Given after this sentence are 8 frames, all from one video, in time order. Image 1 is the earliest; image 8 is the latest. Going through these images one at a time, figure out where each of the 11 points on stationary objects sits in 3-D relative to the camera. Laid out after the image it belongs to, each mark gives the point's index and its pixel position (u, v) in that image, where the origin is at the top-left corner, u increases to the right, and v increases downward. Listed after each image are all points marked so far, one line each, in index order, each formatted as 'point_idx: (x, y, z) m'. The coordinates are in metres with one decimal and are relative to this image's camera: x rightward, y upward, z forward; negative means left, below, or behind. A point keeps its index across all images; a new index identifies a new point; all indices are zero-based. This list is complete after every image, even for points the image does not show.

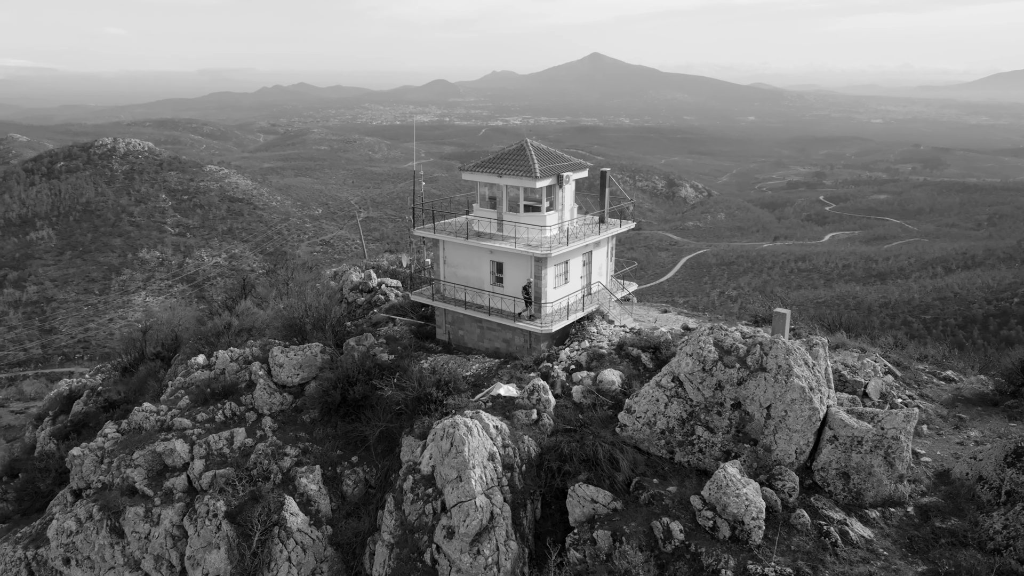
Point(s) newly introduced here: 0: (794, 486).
0: (+6.2, -4.4, +13.5) m
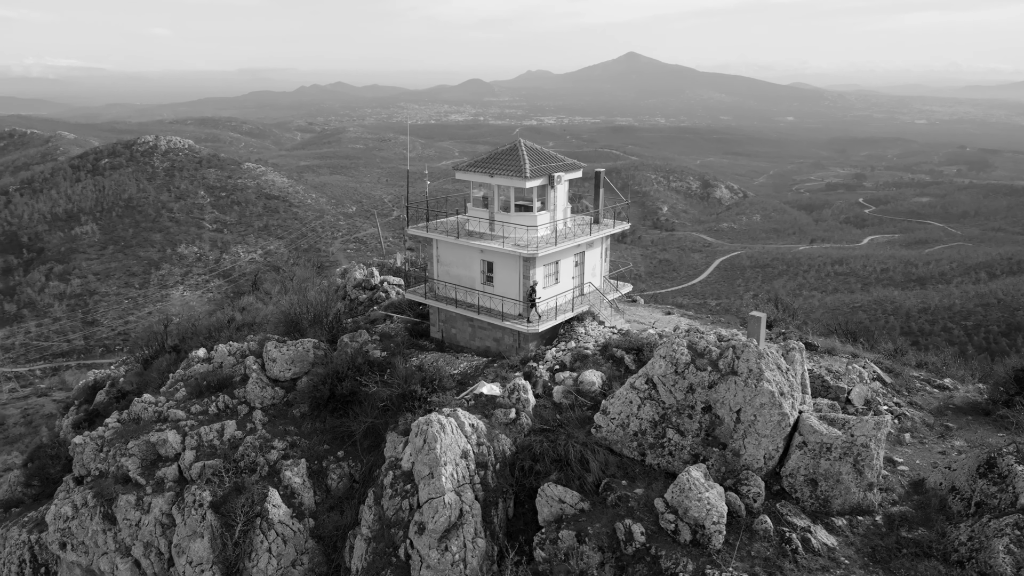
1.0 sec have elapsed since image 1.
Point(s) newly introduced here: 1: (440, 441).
0: (+5.4, -4.5, +13.3) m
1: (-1.9, -4.0, +15.9) m
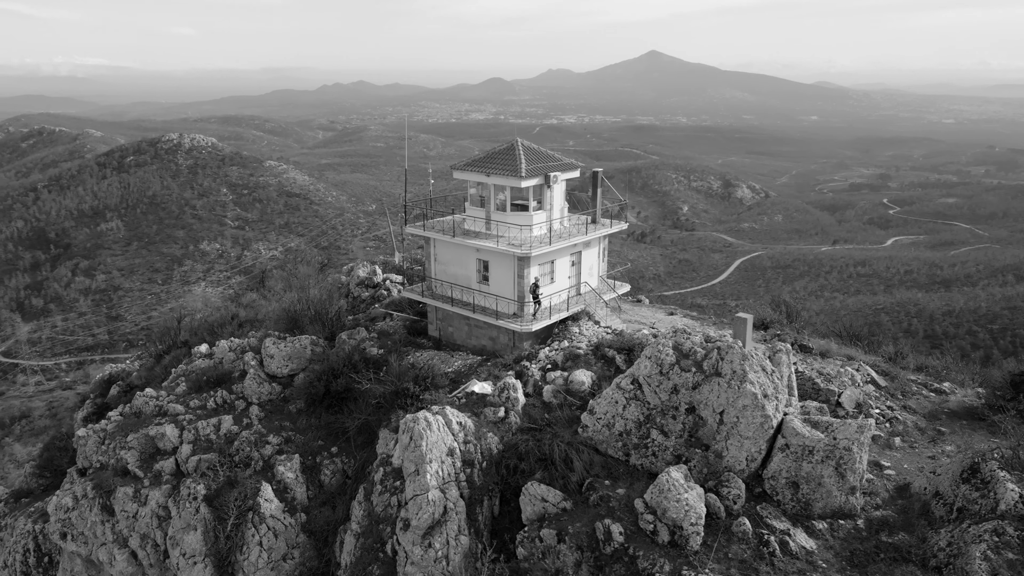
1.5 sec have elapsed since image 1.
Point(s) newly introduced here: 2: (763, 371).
0: (+4.9, -4.5, +13.3) m
1: (-2.3, -4.0, +16.0) m
2: (+6.0, -2.0, +14.6) m
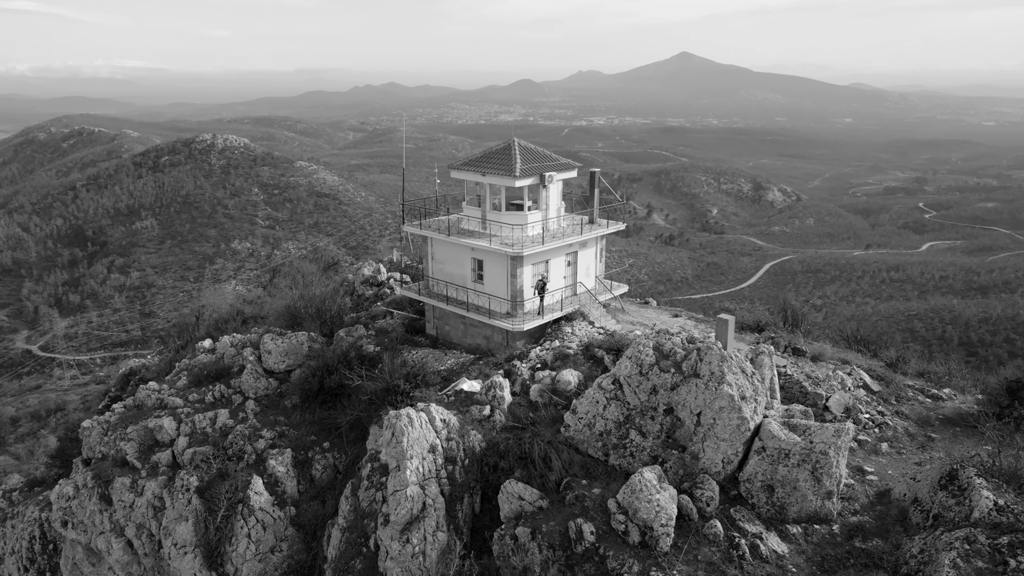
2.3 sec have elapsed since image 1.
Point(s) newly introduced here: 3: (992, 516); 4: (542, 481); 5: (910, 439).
0: (+4.3, -4.5, +13.2) m
1: (-2.8, -3.9, +16.2) m
2: (+5.5, -2.0, +14.5) m
3: (+8.7, -4.1, +11.0) m
4: (+0.8, -4.8, +15.1) m
5: (+10.6, -4.0, +16.2) m
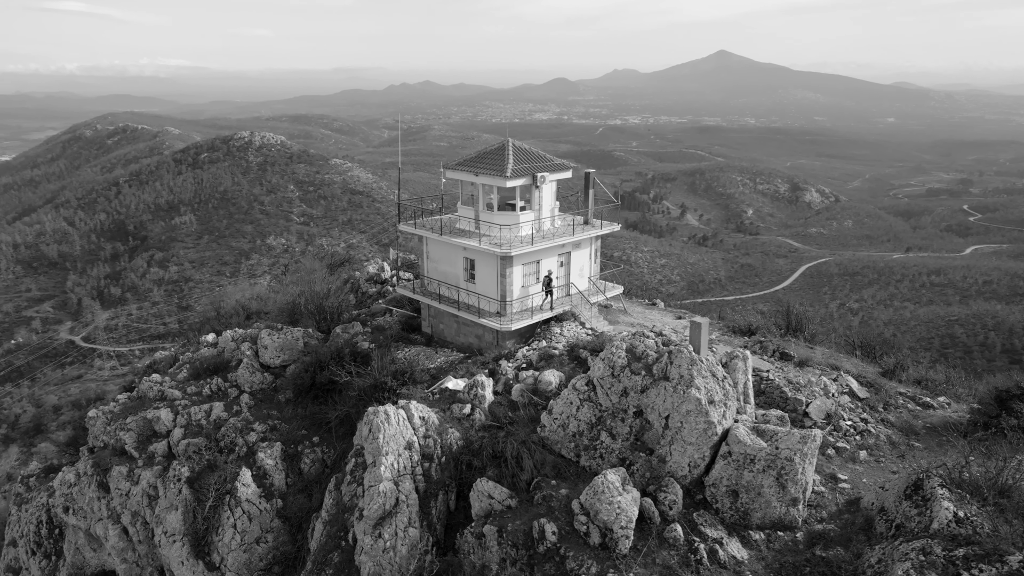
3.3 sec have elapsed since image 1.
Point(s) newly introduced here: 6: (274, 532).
0: (+3.5, -4.6, +13.1) m
1: (-3.5, -3.9, +16.4) m
2: (+4.7, -2.1, +14.4) m
3: (+7.8, -4.2, +10.8) m
4: (0.0, -4.8, +15.2) m
5: (+9.9, -4.2, +15.9) m
6: (-7.7, -7.8, +19.5) m
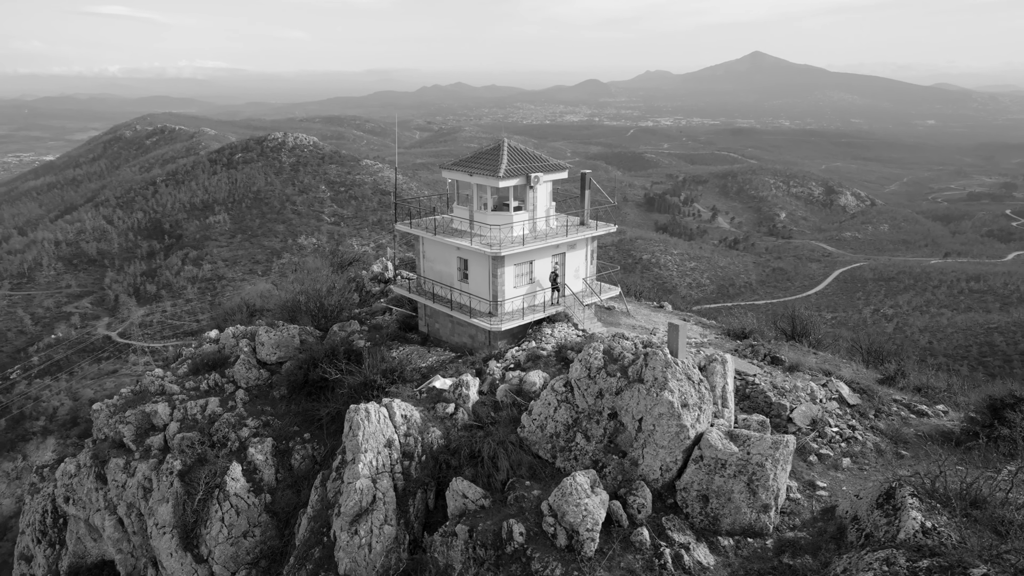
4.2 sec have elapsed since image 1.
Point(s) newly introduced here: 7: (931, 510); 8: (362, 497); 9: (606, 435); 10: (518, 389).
0: (+2.8, -4.6, +13.0) m
1: (-4.0, -3.8, +16.5) m
2: (+4.1, -2.1, +14.2) m
3: (+7.0, -4.3, +10.5) m
4: (-0.6, -4.8, +15.2) m
5: (+9.3, -4.3, +15.6) m
6: (-8.2, -7.8, +19.8) m
7: (+7.6, -4.0, +11.0) m
8: (-3.9, -5.4, +15.7) m
9: (+2.3, -3.5, +14.5) m
10: (+0.2, -3.1, +18.5) m
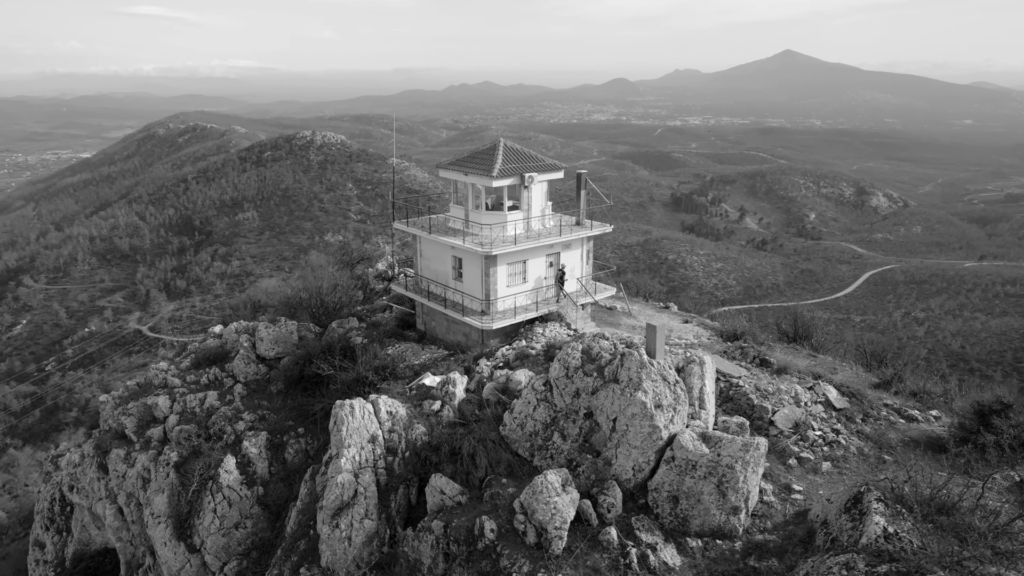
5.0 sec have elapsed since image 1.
0: (+2.2, -4.6, +13.1) m
1: (-4.5, -3.8, +16.8) m
2: (+3.5, -2.1, +14.2) m
3: (+6.3, -4.4, +10.4) m
4: (-1.2, -4.7, +15.3) m
5: (+8.8, -4.3, +15.4) m
6: (-8.6, -7.6, +20.2) m
7: (+6.9, -4.1, +10.9) m
8: (-4.4, -5.4, +16.0) m
9: (+1.7, -3.5, +14.6) m
10: (-0.3, -3.1, +18.7) m
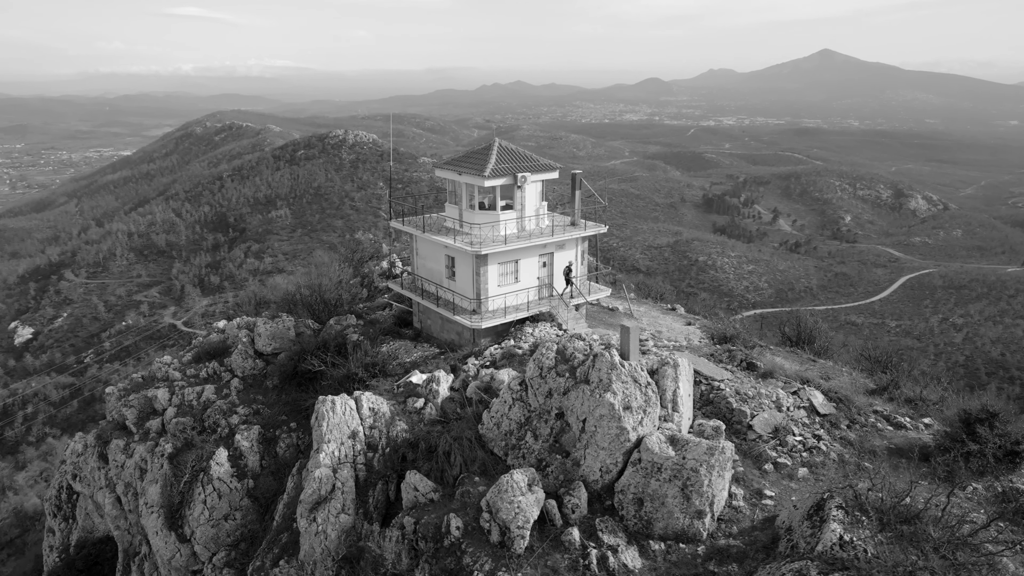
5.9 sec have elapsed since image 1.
0: (+1.4, -4.6, +13.1) m
1: (-5.2, -3.7, +17.0) m
2: (+2.9, -2.2, +14.2) m
3: (+5.4, -4.4, +10.3) m
4: (-1.8, -4.7, +15.4) m
5: (+8.1, -4.4, +15.2) m
6: (-9.1, -7.5, +20.6) m
7: (+6.1, -4.2, +10.8) m
8: (-5.1, -5.3, +16.2) m
9: (+1.0, -3.5, +14.6) m
10: (-0.8, -3.0, +18.7) m
